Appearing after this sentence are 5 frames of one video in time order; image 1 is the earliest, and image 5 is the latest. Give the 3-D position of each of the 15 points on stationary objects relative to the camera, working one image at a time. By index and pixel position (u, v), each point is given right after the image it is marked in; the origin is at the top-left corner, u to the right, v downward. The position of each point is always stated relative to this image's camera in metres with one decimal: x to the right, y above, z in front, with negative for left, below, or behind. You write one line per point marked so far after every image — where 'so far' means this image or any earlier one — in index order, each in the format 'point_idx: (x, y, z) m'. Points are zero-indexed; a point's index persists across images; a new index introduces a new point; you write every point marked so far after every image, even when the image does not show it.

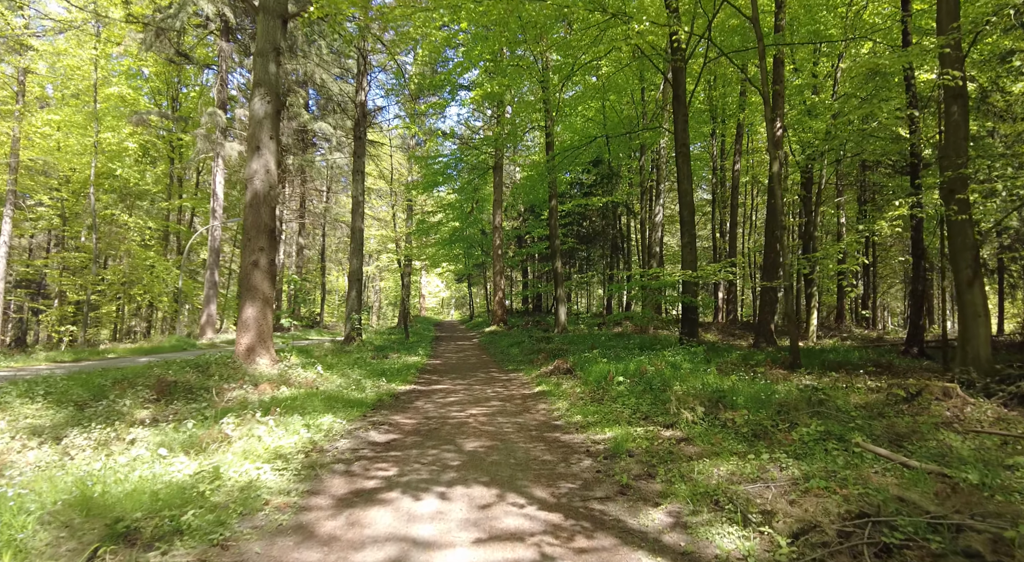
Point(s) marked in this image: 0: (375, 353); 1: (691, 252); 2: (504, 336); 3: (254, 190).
0: (-3.6, -1.9, +15.6) m
1: (+3.6, +0.6, +11.8) m
2: (-0.3, -1.9, +19.7) m
3: (-4.2, +1.5, +9.5) m
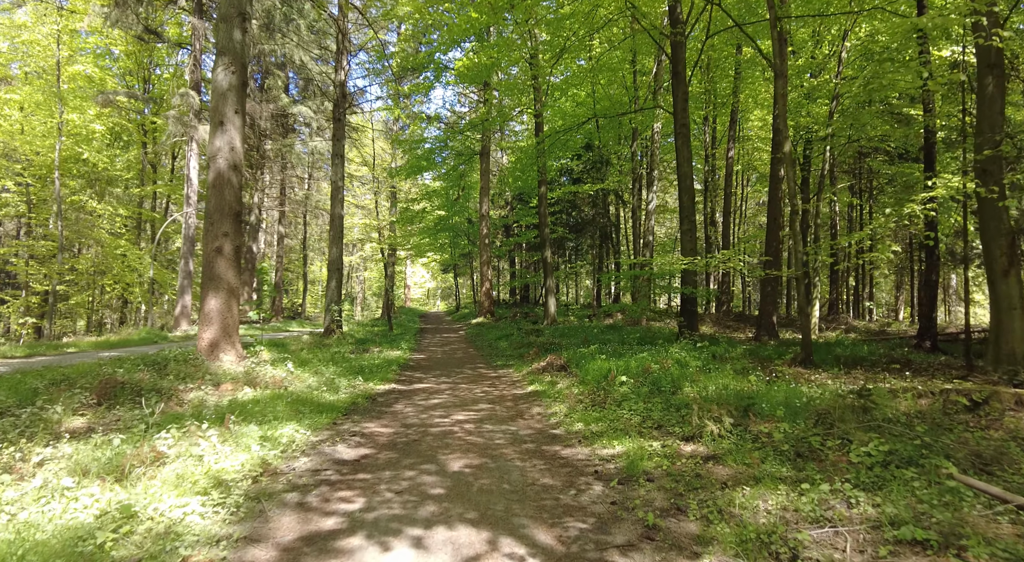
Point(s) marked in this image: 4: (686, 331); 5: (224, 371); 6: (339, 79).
0: (-4.0, -1.7, +14.8) m
1: (+3.4, +0.8, +11.1) m
2: (-0.7, -1.6, +18.9) m
3: (-4.4, +1.6, +8.6) m
4: (+3.4, -1.0, +11.2) m
5: (-4.1, -1.3, +8.2) m
6: (-5.4, +6.4, +18.4) m
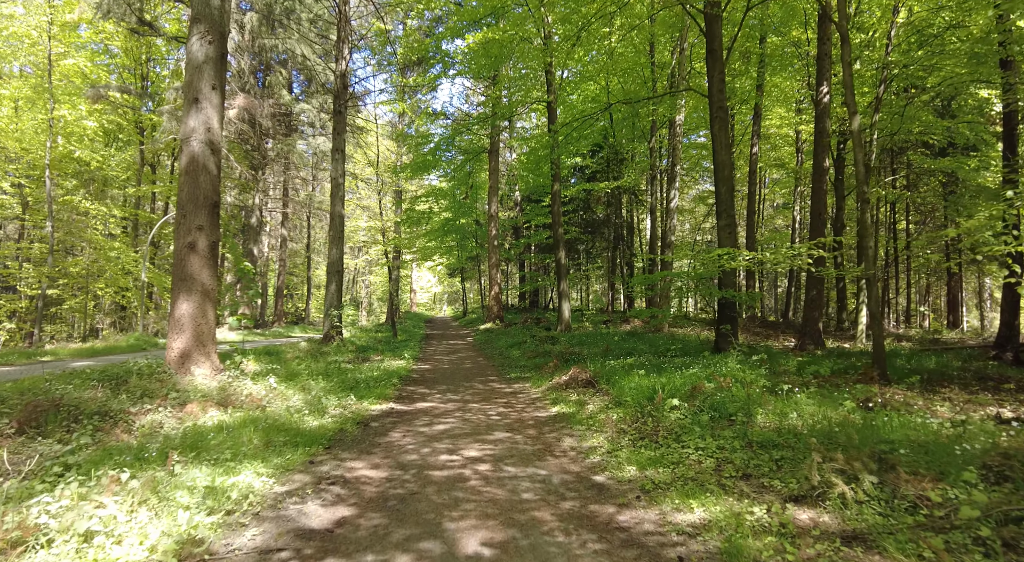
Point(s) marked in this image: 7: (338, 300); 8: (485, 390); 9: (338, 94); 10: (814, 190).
0: (-3.6, -1.7, +13.6) m
1: (+3.7, +0.7, +9.9) m
2: (-0.3, -1.7, +17.7) m
3: (-4.1, +1.6, +7.5) m
4: (+3.6, -1.0, +10.0) m
5: (-3.9, -1.3, +7.1) m
6: (-5.1, +6.3, +17.3) m
7: (-4.9, -0.5, +16.4) m
8: (-0.4, -1.8, +9.2) m
9: (-5.2, +5.6, +17.4) m
10: (+5.8, +1.8, +11.2) m
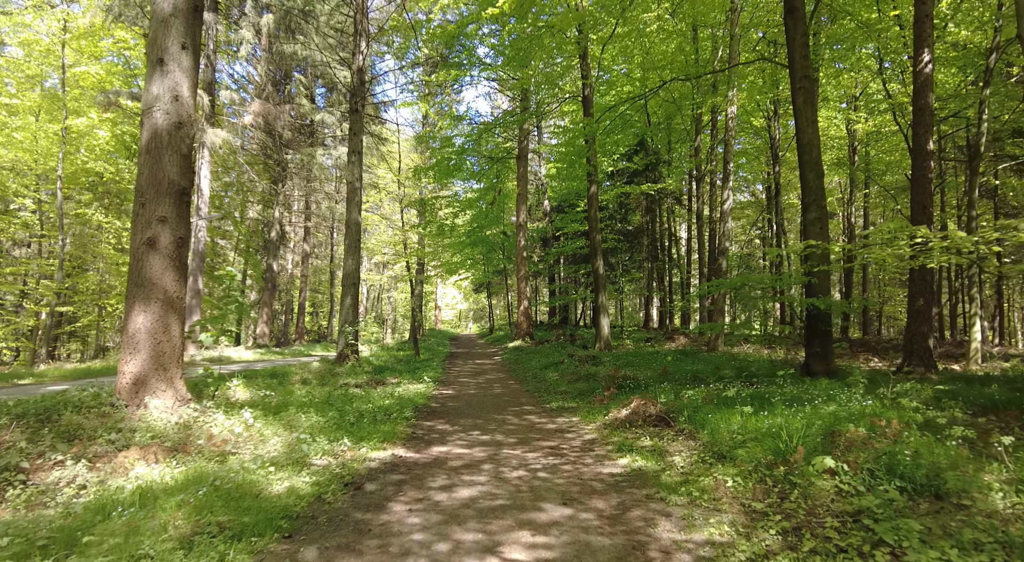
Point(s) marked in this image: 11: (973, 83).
0: (-2.9, -2.0, +12.0) m
1: (+4.2, +0.6, +8.0) m
2: (+0.6, -2.0, +16.0) m
3: (-3.7, +1.6, +6.0) m
4: (+4.2, -1.1, +8.1) m
5: (-3.4, -1.3, +5.5) m
6: (-4.2, +6.0, +16.0) m
7: (-4.0, -0.9, +14.9) m
8: (+0.1, -1.8, +7.4) m
9: (-4.3, +5.3, +16.0) m
10: (+6.4, +1.6, +9.2) m
11: (+10.0, +4.3, +12.6) m
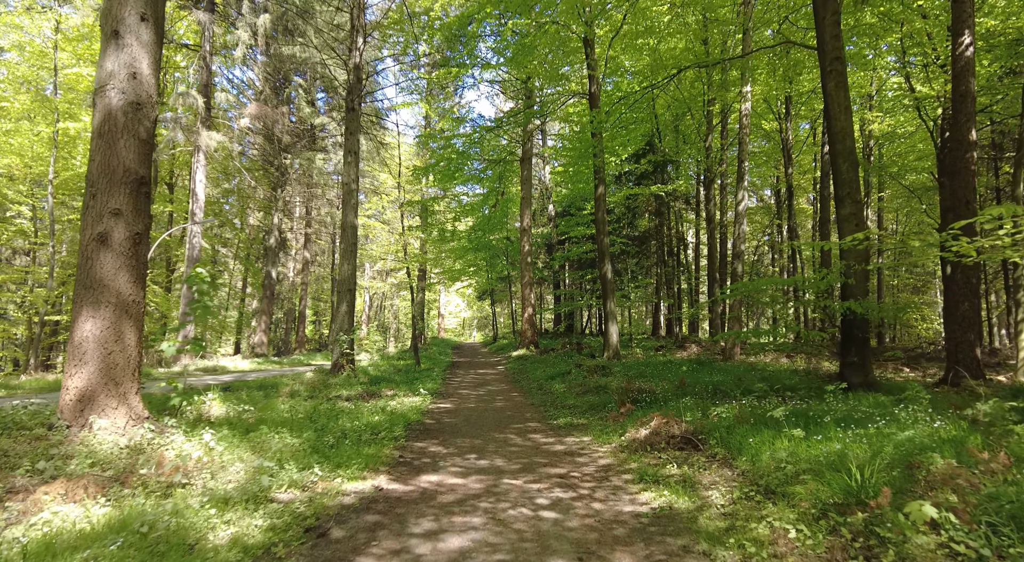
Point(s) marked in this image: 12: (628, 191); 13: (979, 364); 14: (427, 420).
0: (-2.8, -2.1, +11.2) m
1: (+4.3, +0.6, +7.2) m
2: (+0.7, -2.2, +15.2) m
3: (-3.7, +1.5, +5.3) m
4: (+4.2, -1.1, +7.3) m
5: (-3.4, -1.3, +4.7) m
6: (-4.1, +5.8, +15.3) m
7: (-3.9, -1.0, +14.1) m
8: (+0.2, -1.9, +6.6) m
9: (-4.2, +5.1, +15.4) m
10: (+6.4, +1.6, +8.5) m
11: (+10.1, +4.2, +11.9) m
12: (+3.9, +3.0, +19.6) m
13: (+6.3, -1.1, +7.9) m
14: (-1.2, -1.9, +7.9) m
